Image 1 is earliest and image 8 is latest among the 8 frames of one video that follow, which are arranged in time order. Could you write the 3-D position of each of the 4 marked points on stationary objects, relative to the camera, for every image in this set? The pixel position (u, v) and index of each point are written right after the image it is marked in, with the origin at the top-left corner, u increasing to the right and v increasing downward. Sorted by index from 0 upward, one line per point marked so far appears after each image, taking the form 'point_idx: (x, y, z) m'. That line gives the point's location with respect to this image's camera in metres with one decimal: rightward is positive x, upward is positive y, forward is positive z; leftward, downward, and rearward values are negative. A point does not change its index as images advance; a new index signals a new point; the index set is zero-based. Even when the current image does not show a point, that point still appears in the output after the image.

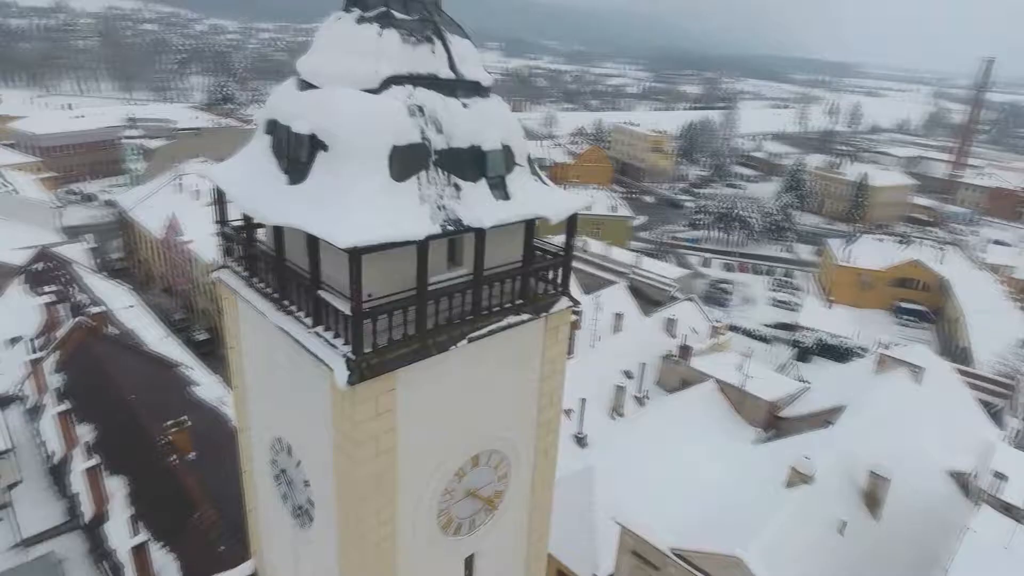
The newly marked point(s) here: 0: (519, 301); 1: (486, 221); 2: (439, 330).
0: (+0.1, -0.2, +8.1) m
1: (-0.3, +0.8, +6.9) m
2: (-0.8, -0.5, +7.3) m
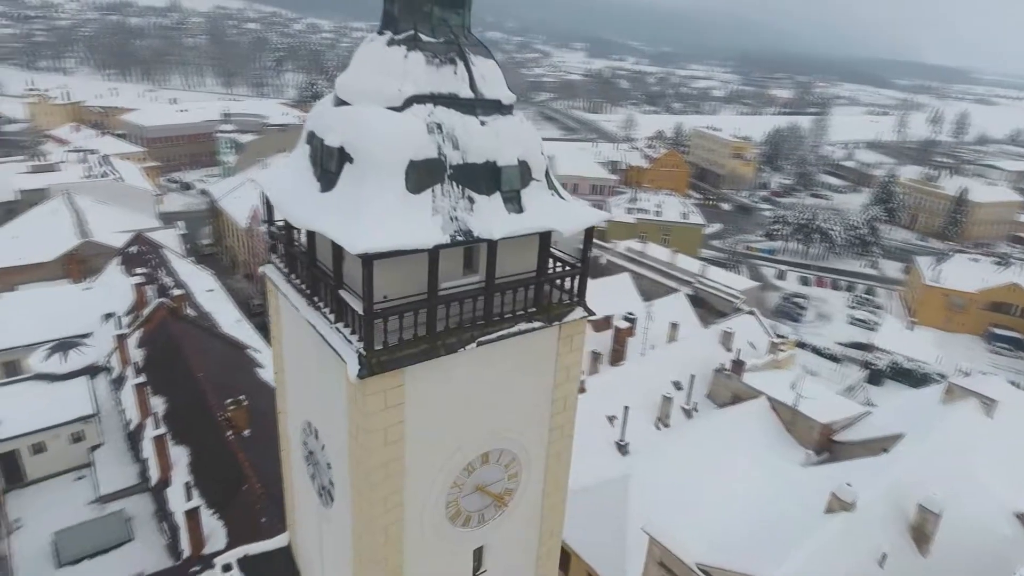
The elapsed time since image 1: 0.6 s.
0: (+0.3, -0.3, +8.5) m
1: (-0.2, +0.7, +7.3) m
2: (-0.8, -0.6, +7.7) m
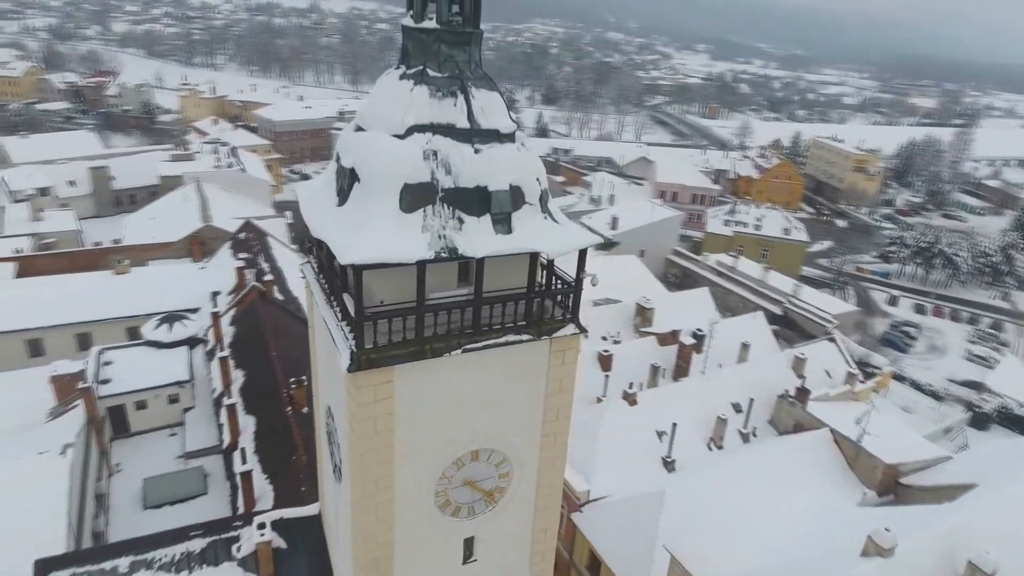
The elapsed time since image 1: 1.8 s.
0: (+0.2, -0.5, +9.1) m
1: (-0.4, +0.5, +8.1) m
2: (-1.0, -0.7, +8.6) m
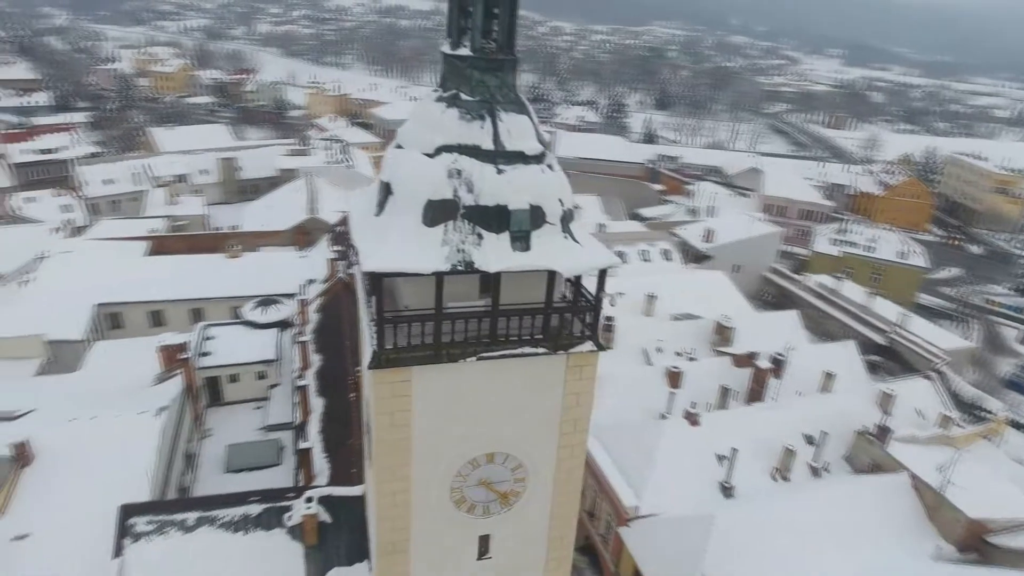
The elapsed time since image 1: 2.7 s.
0: (+0.4, -0.7, +9.5) m
1: (-0.2, +0.3, +8.6) m
2: (-0.8, -0.8, +9.1) m
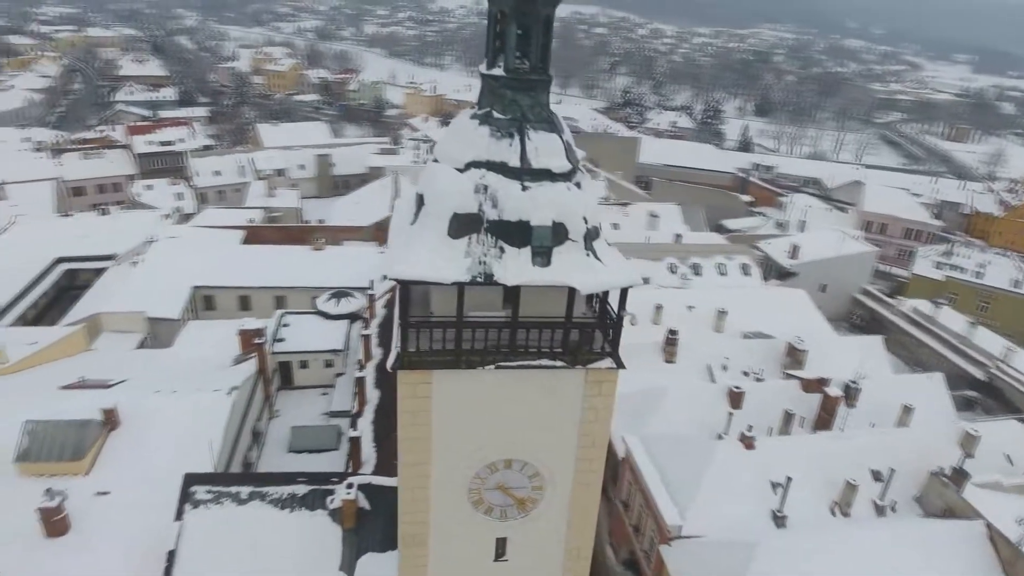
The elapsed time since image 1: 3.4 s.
0: (+0.8, -1.0, +9.7) m
1: (0.0, +0.1, +8.9) m
2: (-0.5, -1.0, +9.5) m
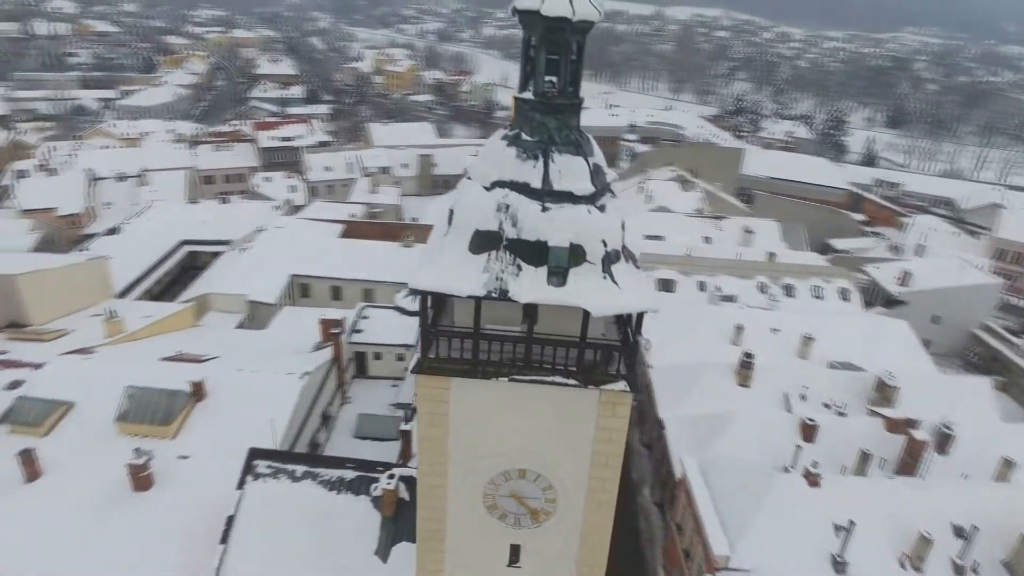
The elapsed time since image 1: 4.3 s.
0: (+1.0, -1.3, +9.9) m
1: (+0.2, -0.1, +9.1) m
2: (-0.3, -1.2, +9.9) m
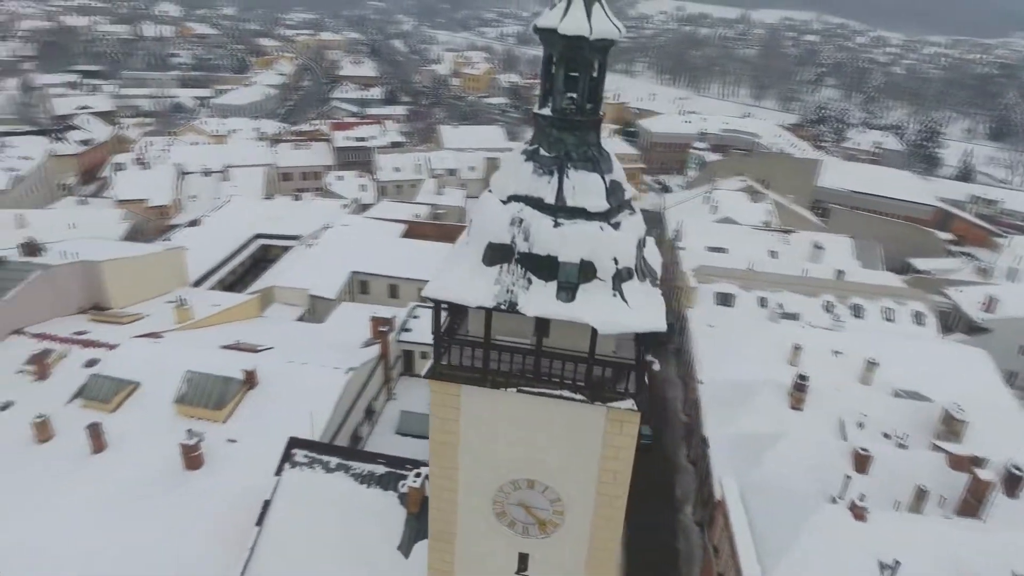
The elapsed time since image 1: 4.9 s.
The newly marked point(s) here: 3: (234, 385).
0: (+1.1, -1.5, +9.9) m
1: (+0.3, -0.3, +9.3) m
2: (-0.2, -1.4, +10.0) m
3: (-8.6, -3.0, +19.5) m
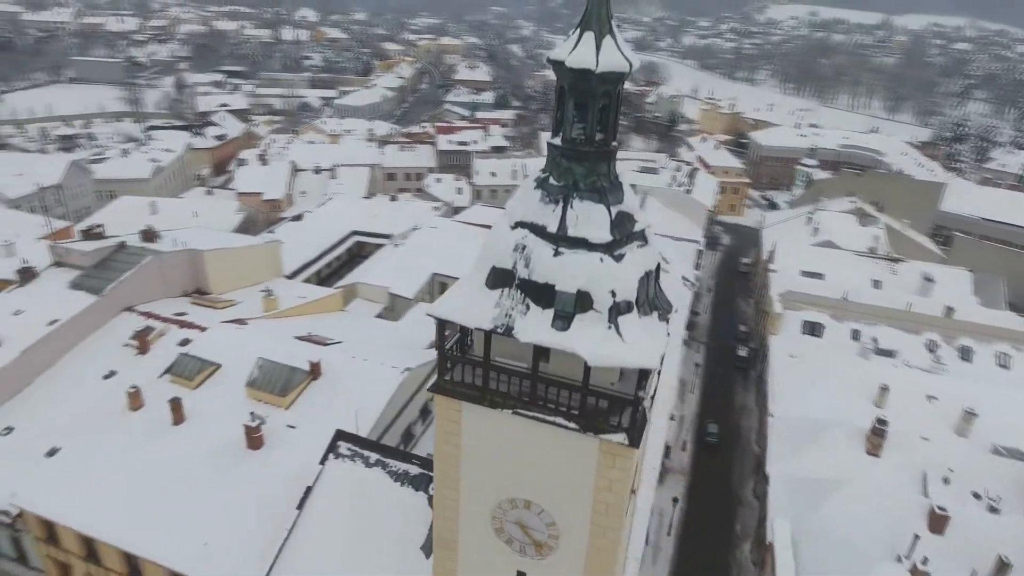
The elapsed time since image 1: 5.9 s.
0: (+1.1, -2.0, +9.9) m
1: (+0.2, -0.7, +9.4) m
2: (-0.2, -1.8, +10.3) m
3: (-7.1, -2.9, +21.0) m
